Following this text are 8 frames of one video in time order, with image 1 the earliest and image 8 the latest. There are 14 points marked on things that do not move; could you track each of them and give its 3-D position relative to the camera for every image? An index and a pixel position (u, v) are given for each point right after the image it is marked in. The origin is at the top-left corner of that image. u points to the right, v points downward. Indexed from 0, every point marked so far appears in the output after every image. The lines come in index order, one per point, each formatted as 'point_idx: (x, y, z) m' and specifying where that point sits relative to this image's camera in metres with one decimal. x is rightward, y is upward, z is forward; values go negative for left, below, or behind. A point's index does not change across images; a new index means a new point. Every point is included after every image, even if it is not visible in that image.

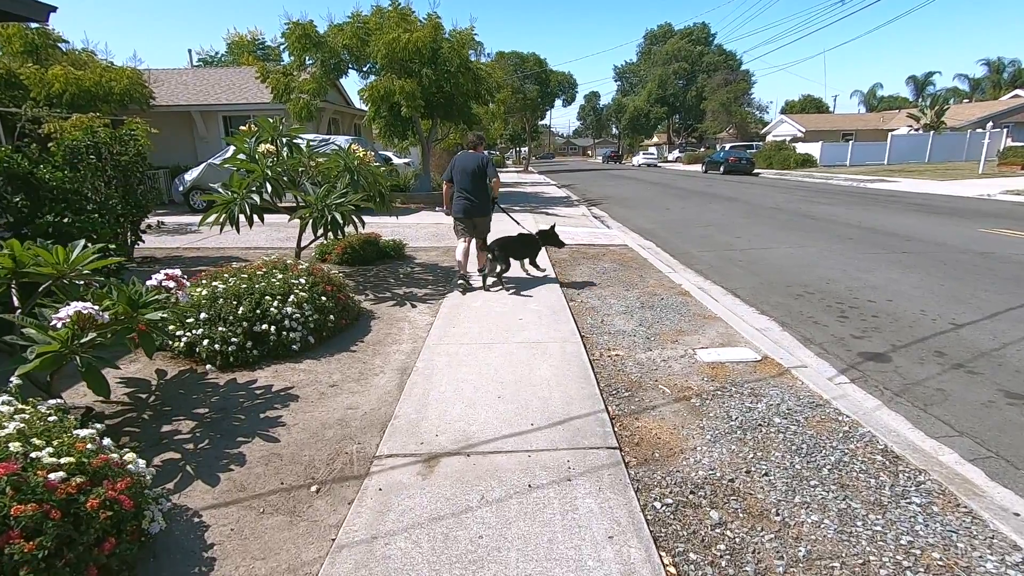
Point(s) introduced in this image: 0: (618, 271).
0: (+1.6, +0.3, +8.0) m
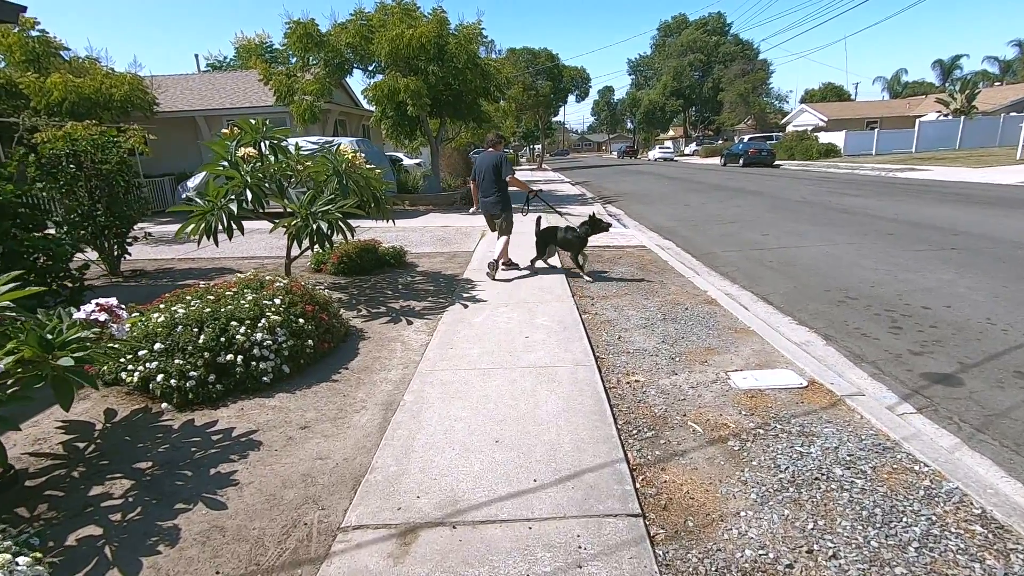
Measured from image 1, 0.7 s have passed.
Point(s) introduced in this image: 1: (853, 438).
0: (+1.7, +0.2, +7.3) m
1: (+2.0, -0.9, +3.1) m
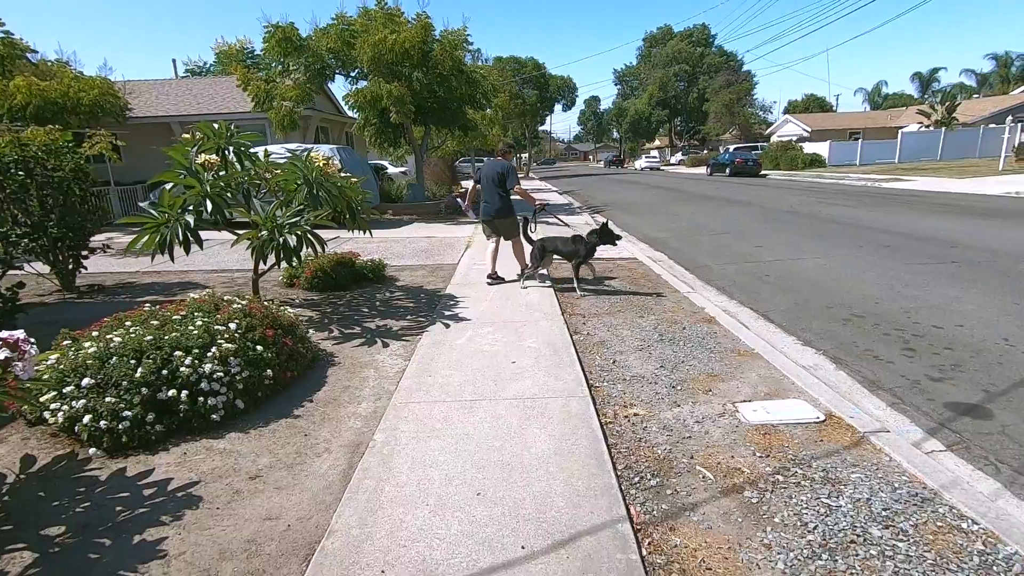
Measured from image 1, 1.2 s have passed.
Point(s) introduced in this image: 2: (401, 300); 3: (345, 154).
0: (+1.5, 0.0, +6.9) m
1: (+1.9, -1.0, +2.7) m
2: (-1.4, -0.1, +6.5) m
3: (-4.2, +3.4, +13.6) m
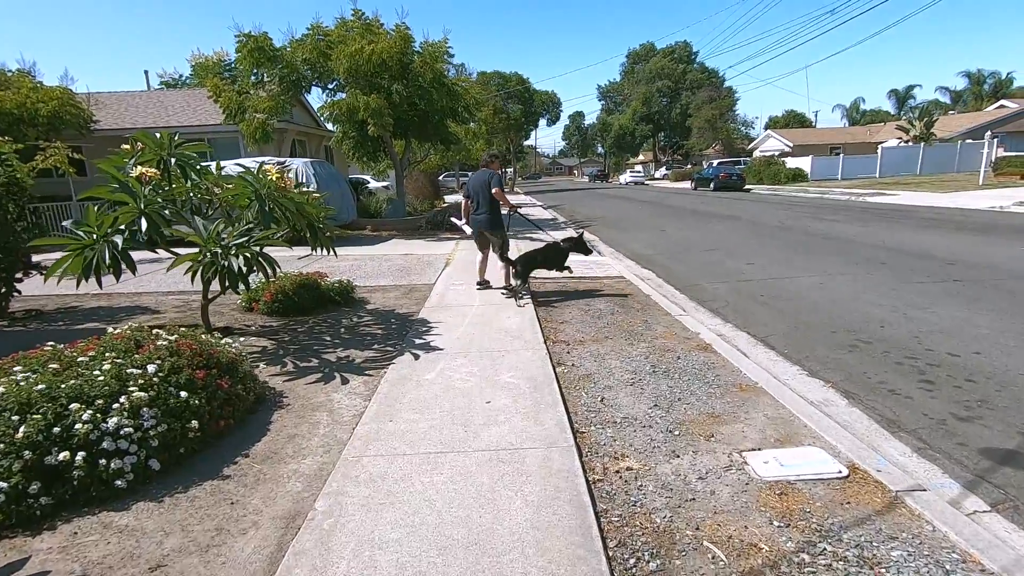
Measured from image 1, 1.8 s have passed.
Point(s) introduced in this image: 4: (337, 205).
0: (+1.2, -0.3, +6.5) m
1: (+1.8, -1.2, +2.2) m
2: (-1.6, -0.4, +6.0) m
3: (-4.6, +2.9, +13.1) m
4: (-4.3, +2.0, +13.2) m
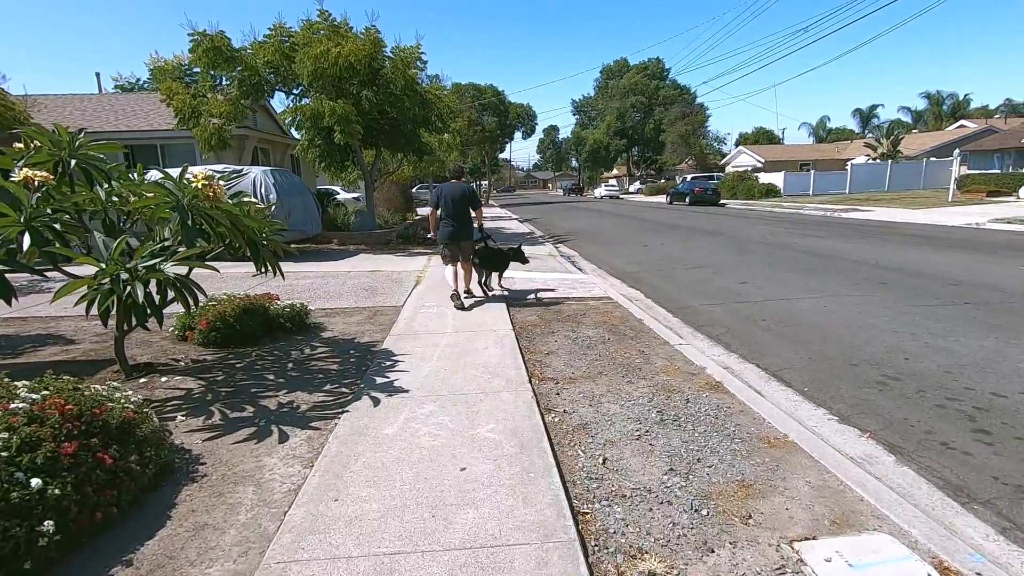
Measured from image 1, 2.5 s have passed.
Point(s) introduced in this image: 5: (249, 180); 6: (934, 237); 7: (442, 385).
0: (+1.0, -0.6, +5.7) m
1: (+1.7, -1.3, +1.5) m
2: (-1.8, -0.7, +5.1) m
3: (-5.2, +2.5, +12.1) m
4: (-4.8, +1.6, +12.2) m
5: (-5.7, +2.3, +11.6) m
6: (+10.7, +1.3, +13.8) m
7: (-0.6, -0.8, +4.3) m
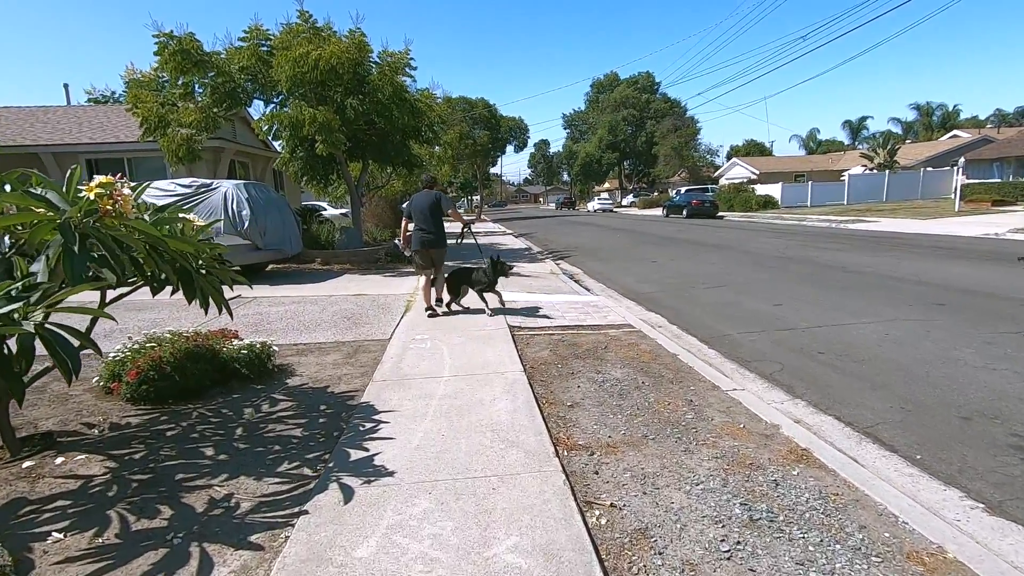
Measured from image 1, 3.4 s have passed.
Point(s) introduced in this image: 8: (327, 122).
0: (+1.1, -0.8, +4.6) m
1: (+1.9, -1.5, +0.4) m
2: (-1.7, -1.0, +4.0) m
3: (-5.2, +2.0, +11.0) m
4: (-4.9, +1.0, +11.1) m
5: (-5.7, +1.8, +10.5) m
6: (+10.7, +0.9, +12.8) m
7: (-0.4, -1.0, +3.2) m
8: (-4.1, +3.7, +12.1) m
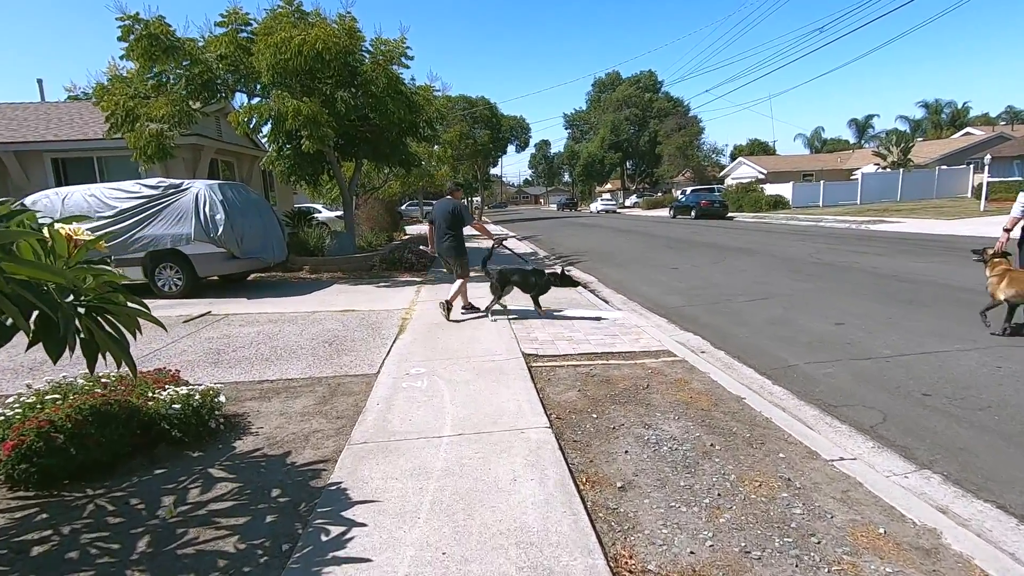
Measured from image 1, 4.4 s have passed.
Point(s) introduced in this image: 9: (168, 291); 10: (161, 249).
0: (+1.3, -1.0, +3.4) m
1: (+2.1, -1.7, -0.8) m
2: (-1.5, -1.2, +2.8) m
3: (-5.1, +1.7, +9.8) m
4: (-4.7, +0.8, +9.9) m
5: (-5.5, +1.6, +9.3) m
6: (+10.8, +0.8, +11.6) m
7: (-0.3, -1.2, +2.0) m
8: (-4.0, +3.5, +10.9) m
9: (-6.0, 0.0, +9.4) m
10: (-6.0, +0.7, +9.2) m
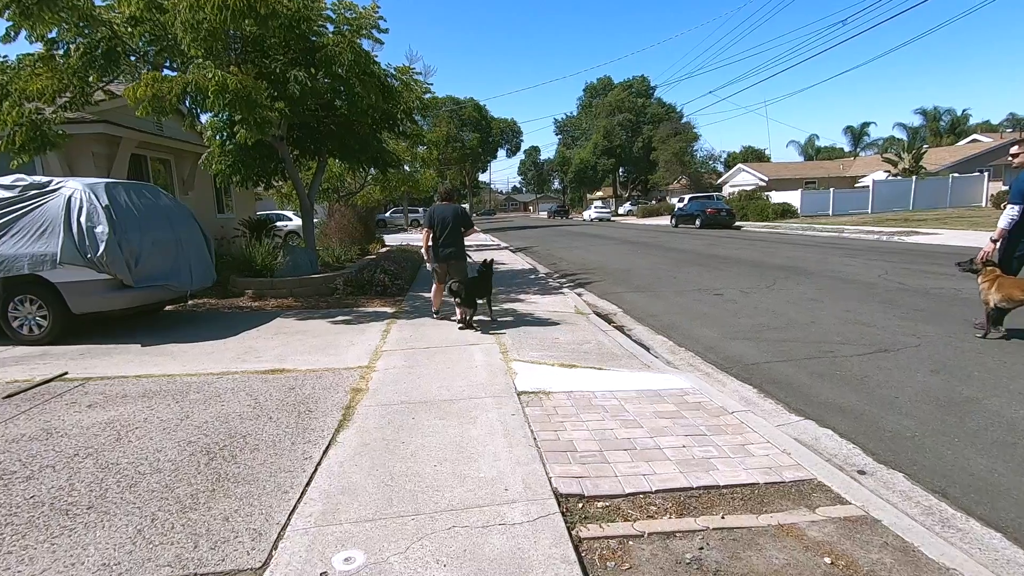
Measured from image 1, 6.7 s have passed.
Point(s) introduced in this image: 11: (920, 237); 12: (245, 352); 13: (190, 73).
0: (+1.5, -1.5, +0.8) m
1: (+2.3, -2.1, -3.4) m
2: (-1.3, -1.6, +0.1) m
3: (-5.0, +1.2, +7.1) m
4: (-4.7, +0.3, +7.2) m
5: (-5.5, +1.1, +6.6) m
6: (+10.8, +0.2, +9.3) m
7: (-0.1, -1.7, -0.7) m
8: (-4.0, +2.9, +8.2) m
9: (-5.9, -0.6, +6.6) m
10: (-5.9, +0.2, +6.5) m
11: (+15.1, +1.9, +20.0) m
12: (-3.0, -0.7, +6.2) m
13: (-4.9, +3.2, +8.4) m
